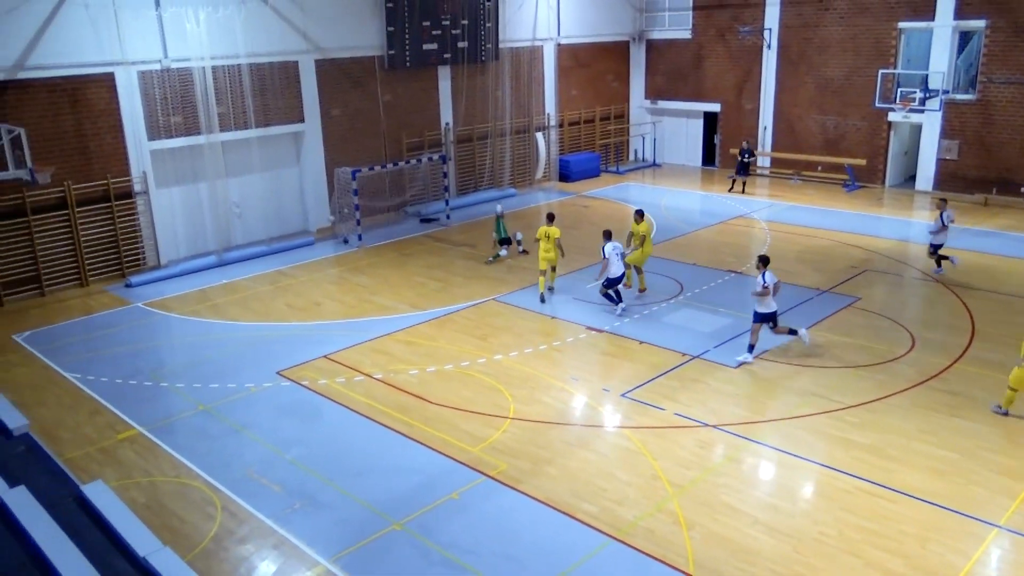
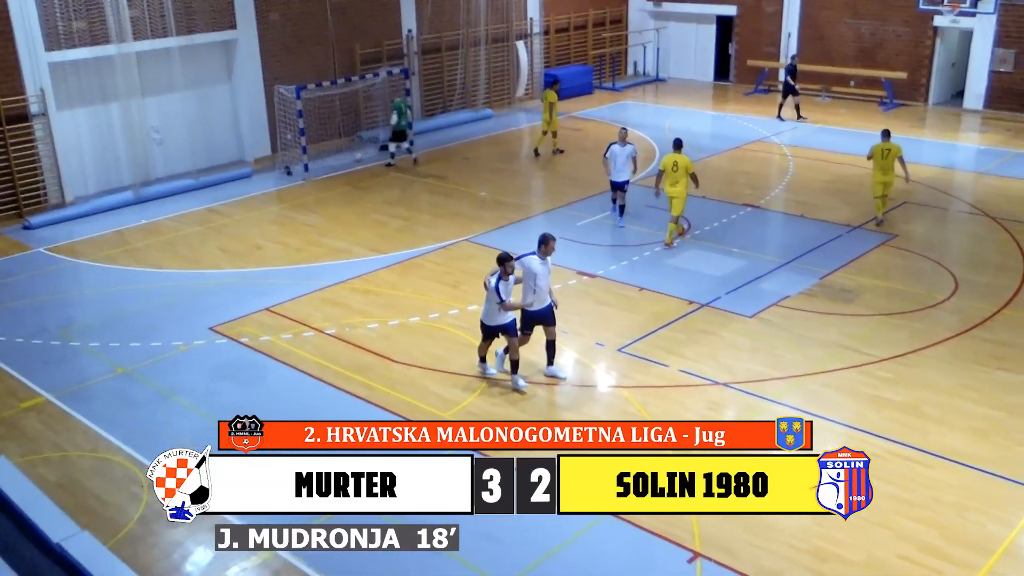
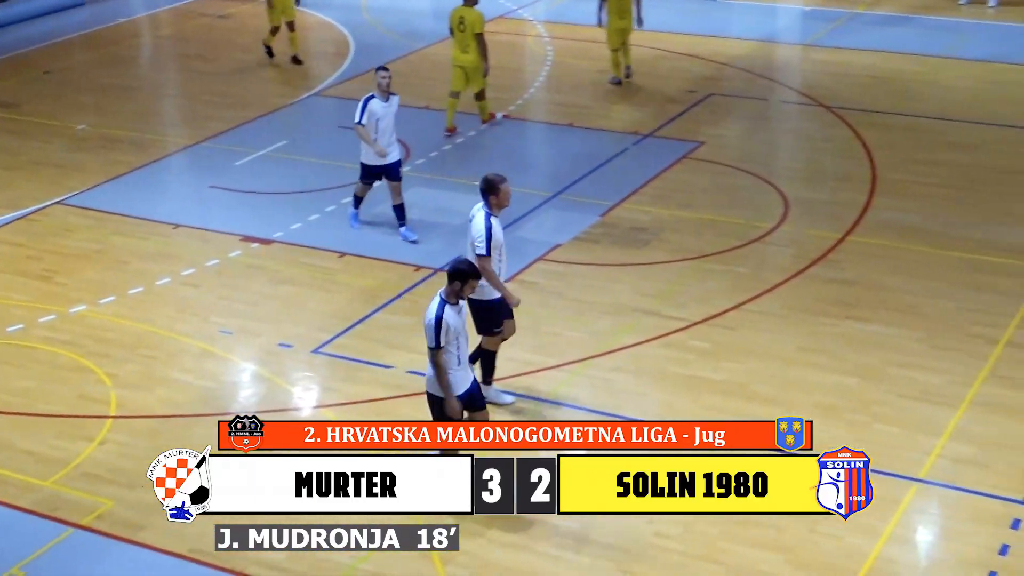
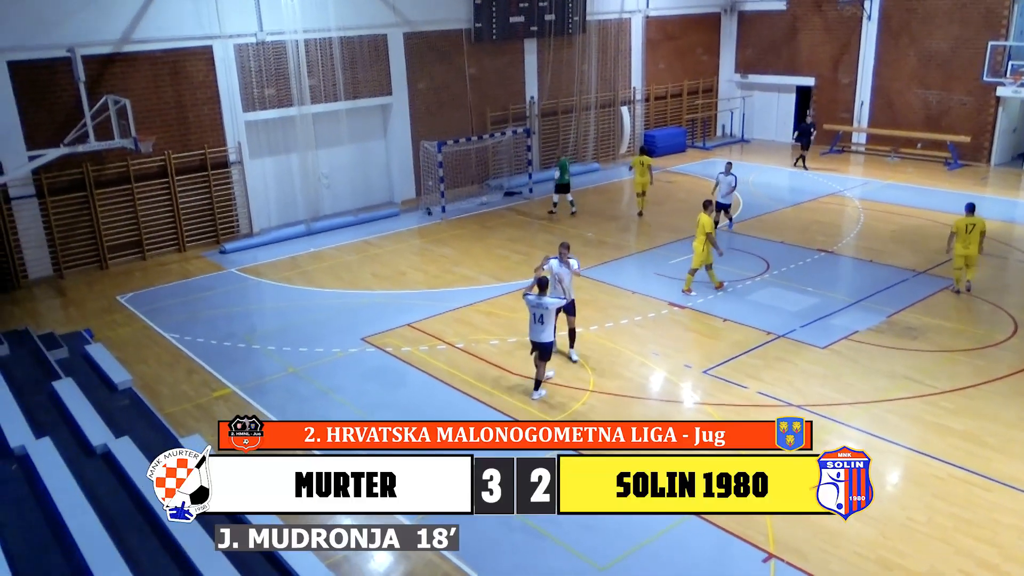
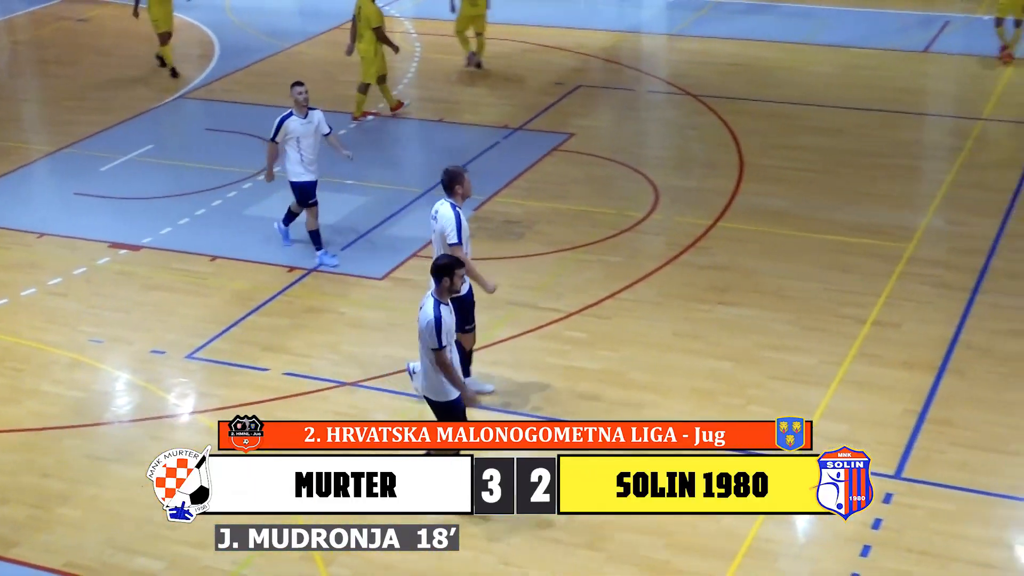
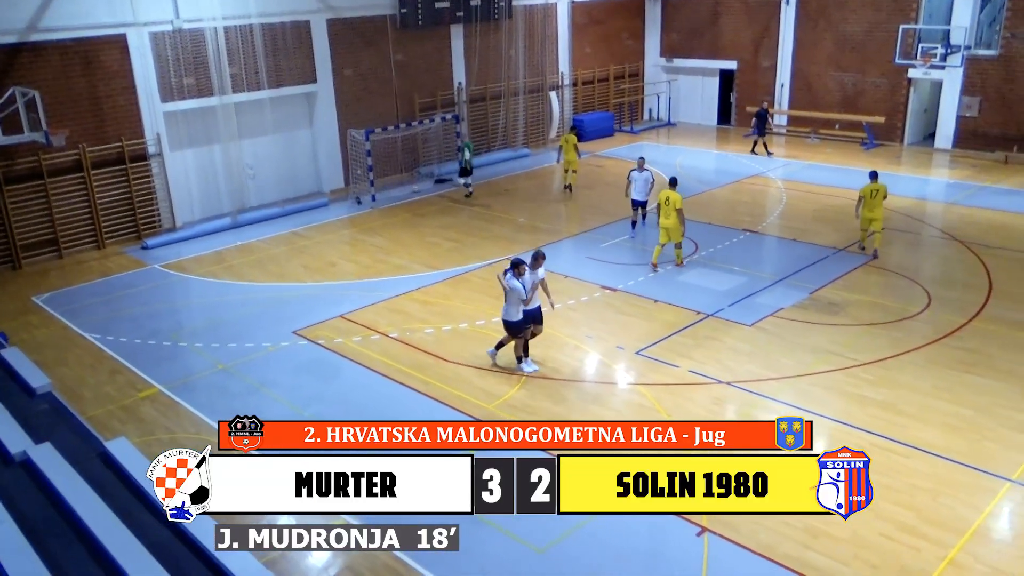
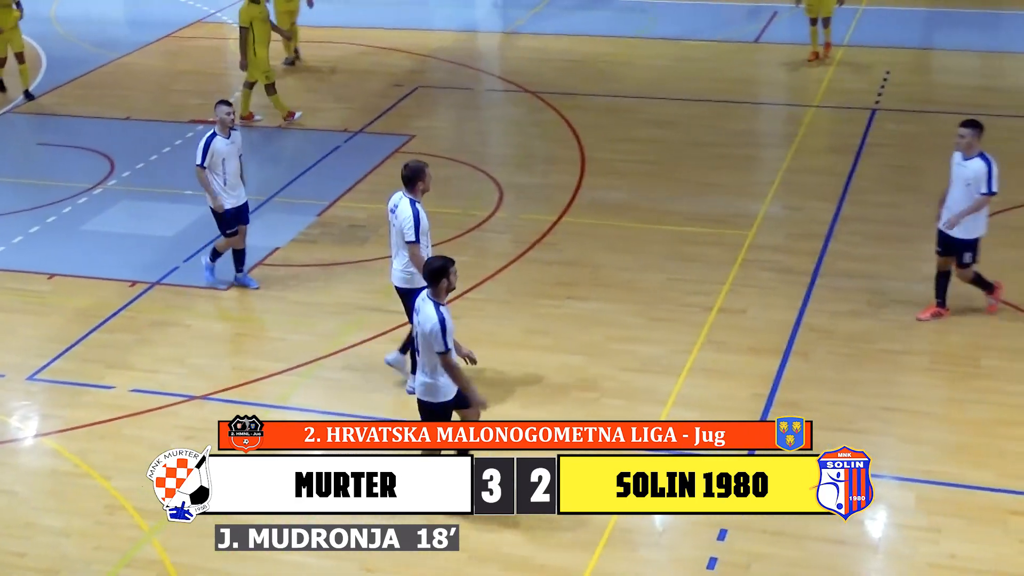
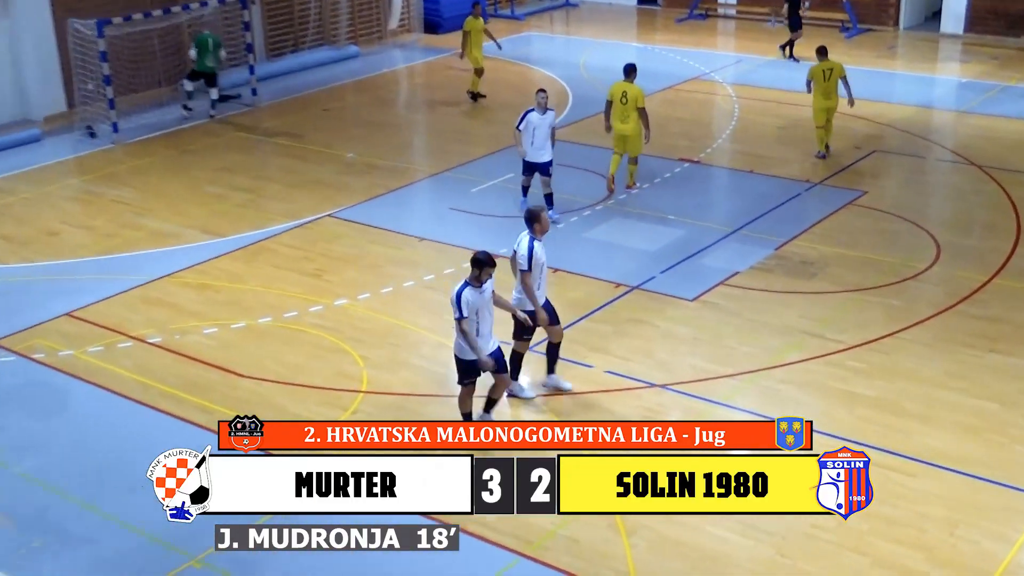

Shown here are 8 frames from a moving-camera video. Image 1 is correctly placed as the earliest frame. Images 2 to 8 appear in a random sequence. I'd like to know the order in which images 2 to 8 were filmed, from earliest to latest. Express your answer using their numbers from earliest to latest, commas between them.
4, 6, 2, 8, 3, 5, 7
